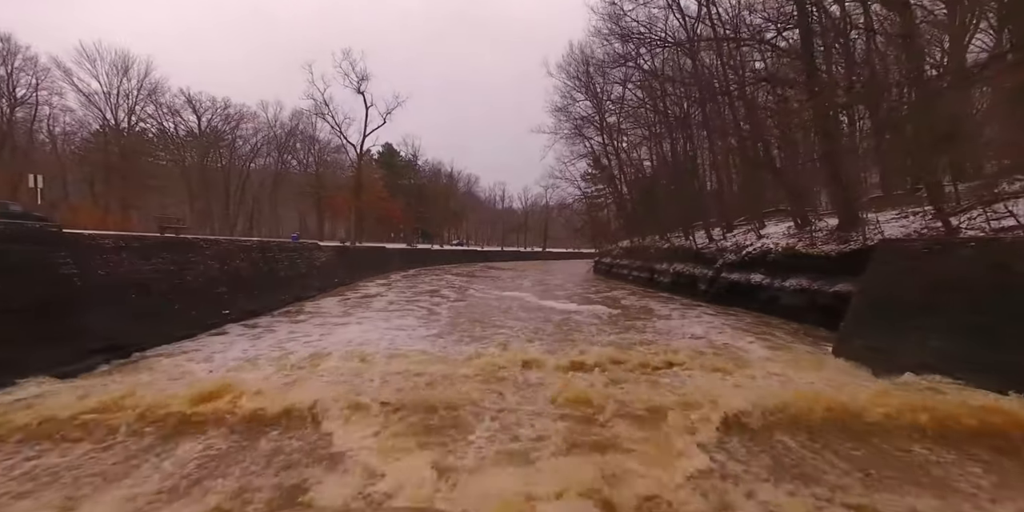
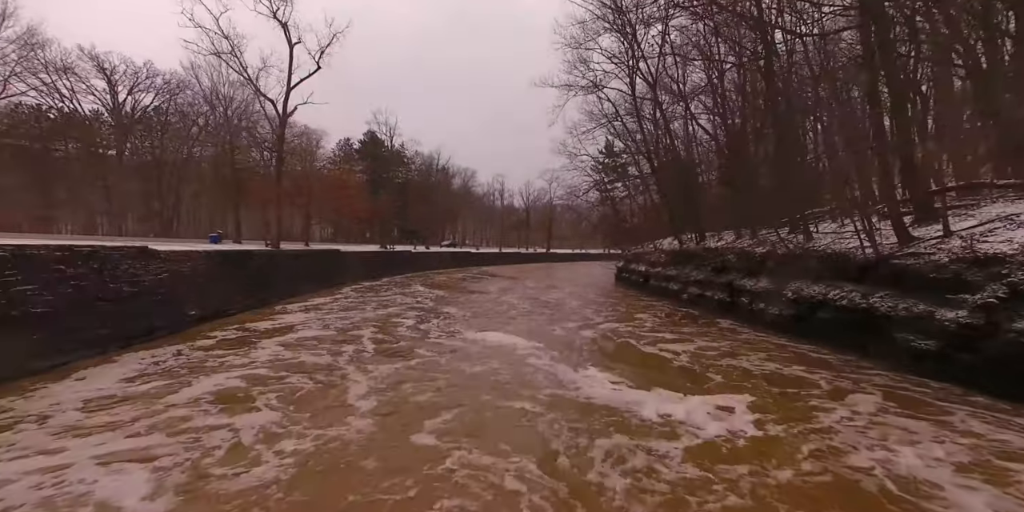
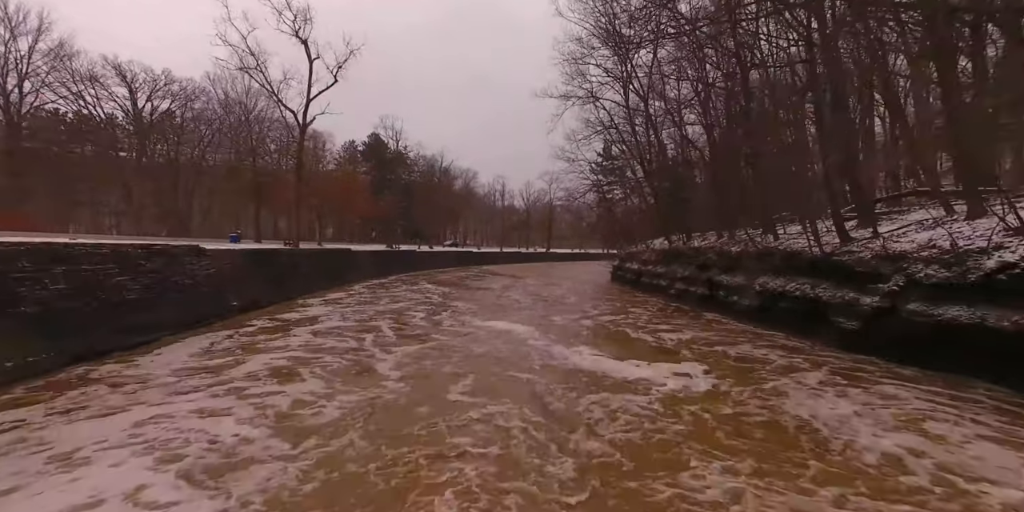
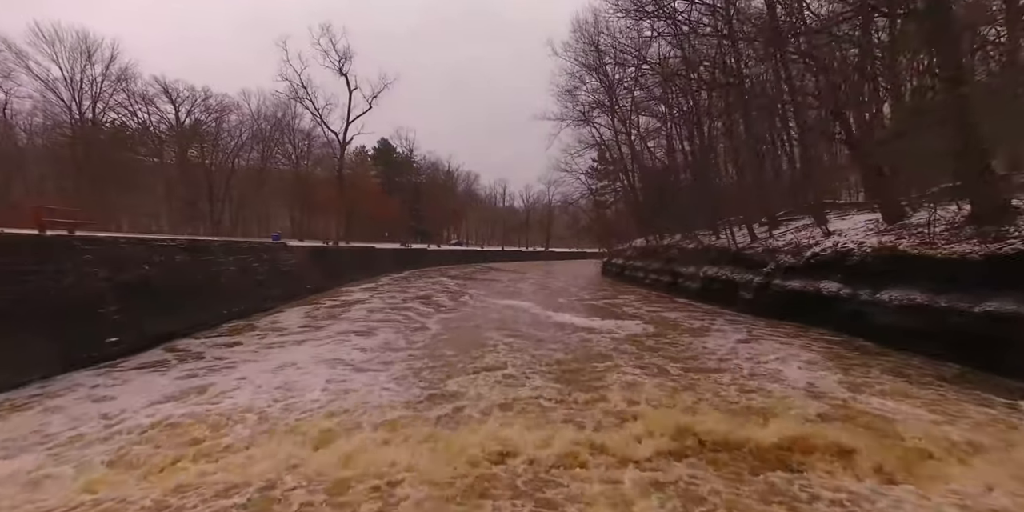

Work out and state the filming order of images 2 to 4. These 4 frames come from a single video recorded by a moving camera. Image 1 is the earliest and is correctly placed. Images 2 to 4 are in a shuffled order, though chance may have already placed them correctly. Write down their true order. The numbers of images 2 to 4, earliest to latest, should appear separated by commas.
4, 3, 2
